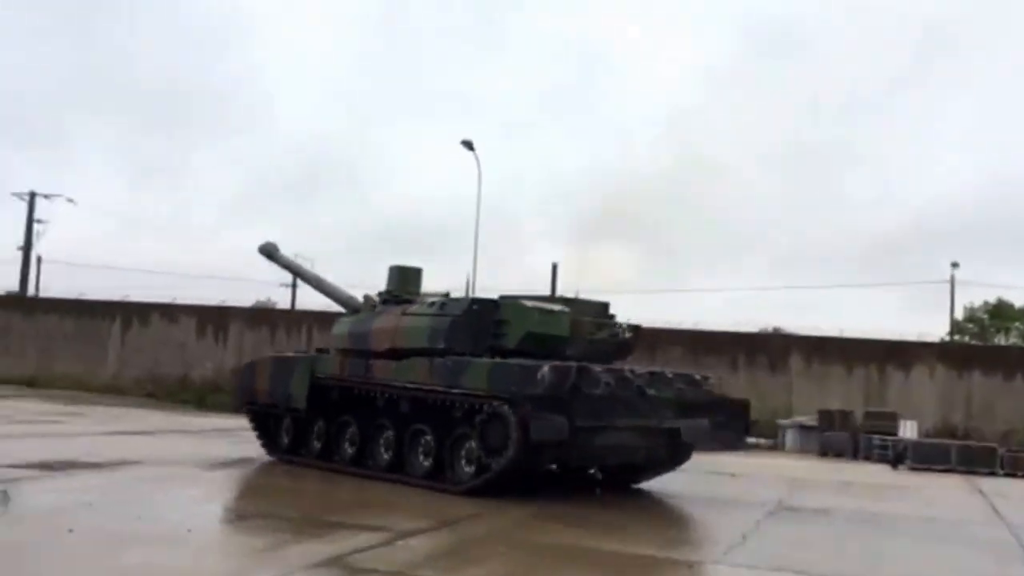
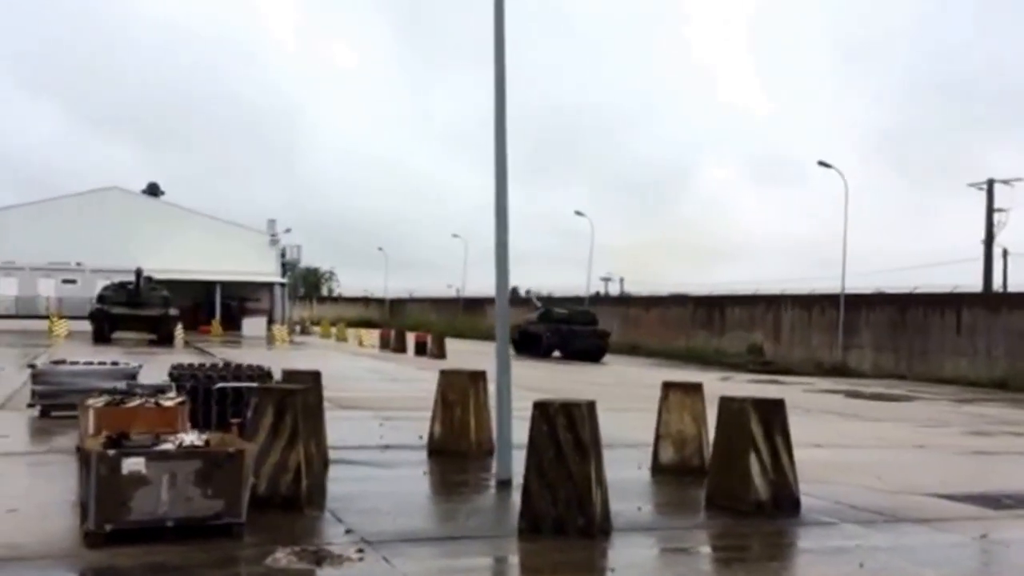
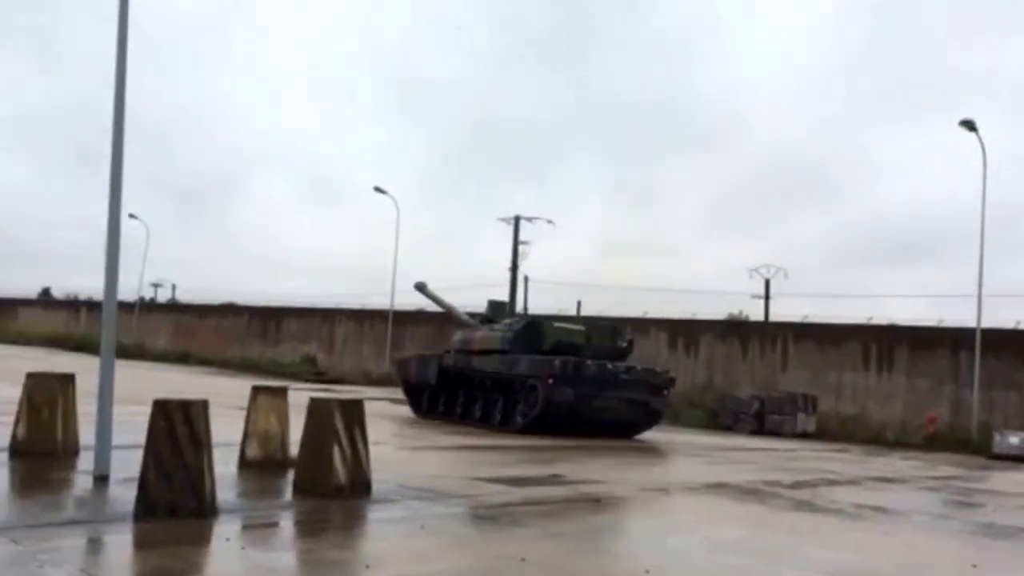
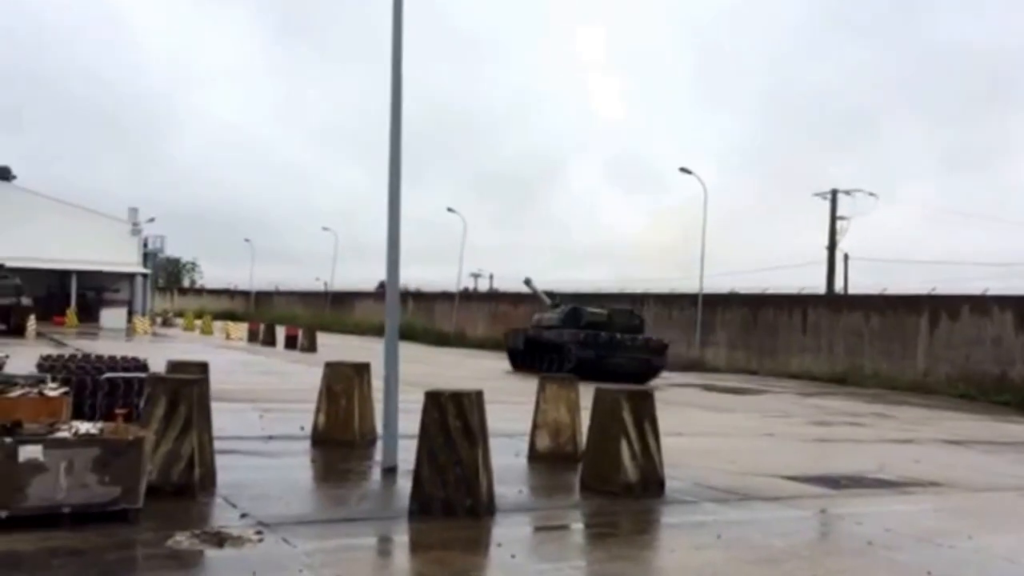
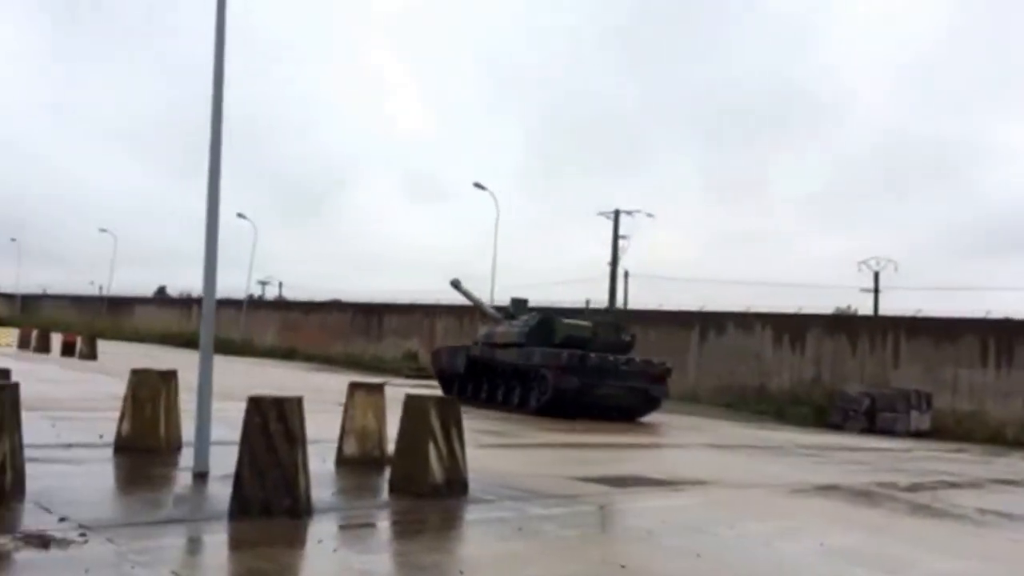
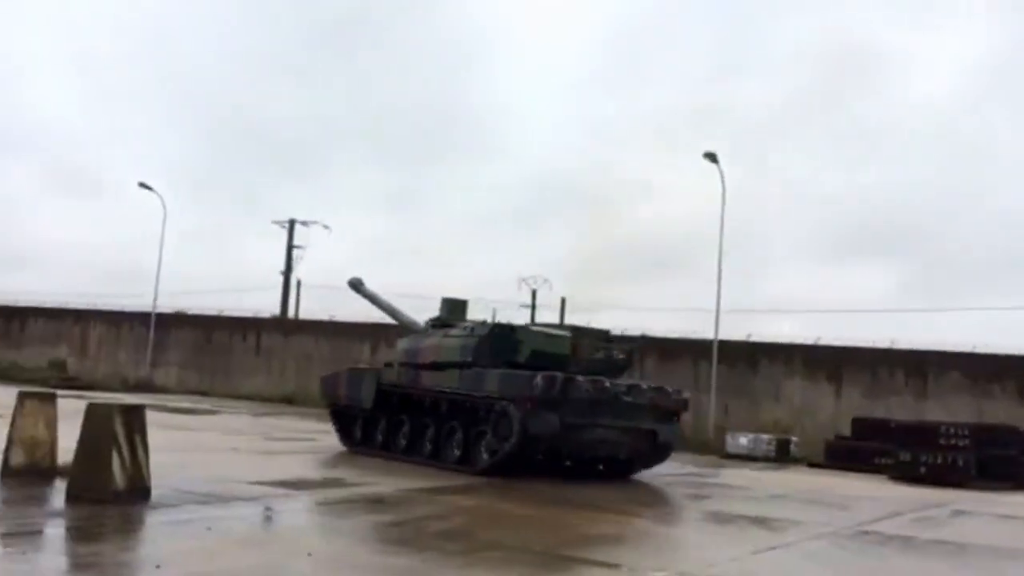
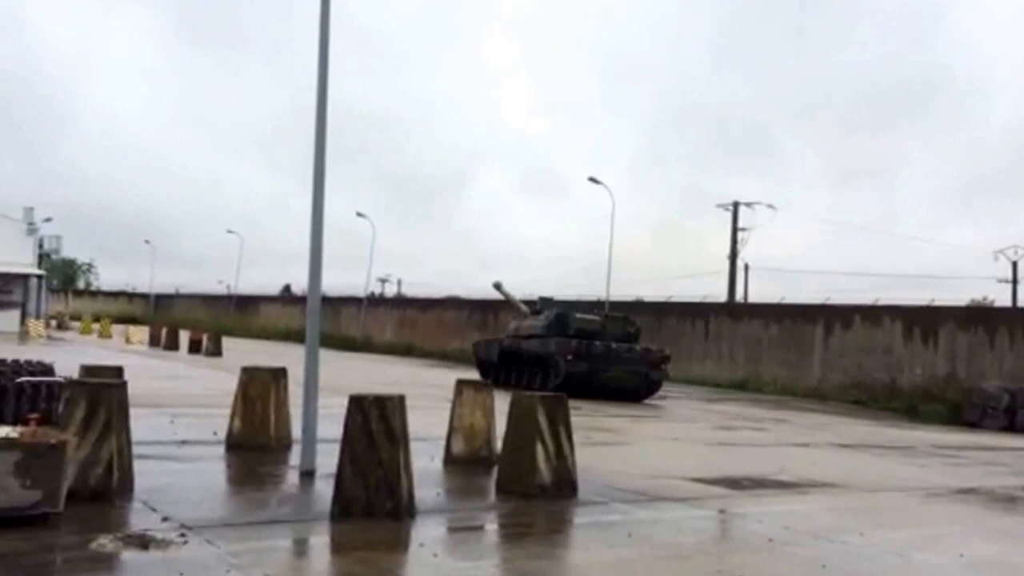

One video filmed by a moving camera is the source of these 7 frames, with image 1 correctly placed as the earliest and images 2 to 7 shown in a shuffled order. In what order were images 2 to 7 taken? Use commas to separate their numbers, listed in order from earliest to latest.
6, 3, 5, 7, 4, 2
